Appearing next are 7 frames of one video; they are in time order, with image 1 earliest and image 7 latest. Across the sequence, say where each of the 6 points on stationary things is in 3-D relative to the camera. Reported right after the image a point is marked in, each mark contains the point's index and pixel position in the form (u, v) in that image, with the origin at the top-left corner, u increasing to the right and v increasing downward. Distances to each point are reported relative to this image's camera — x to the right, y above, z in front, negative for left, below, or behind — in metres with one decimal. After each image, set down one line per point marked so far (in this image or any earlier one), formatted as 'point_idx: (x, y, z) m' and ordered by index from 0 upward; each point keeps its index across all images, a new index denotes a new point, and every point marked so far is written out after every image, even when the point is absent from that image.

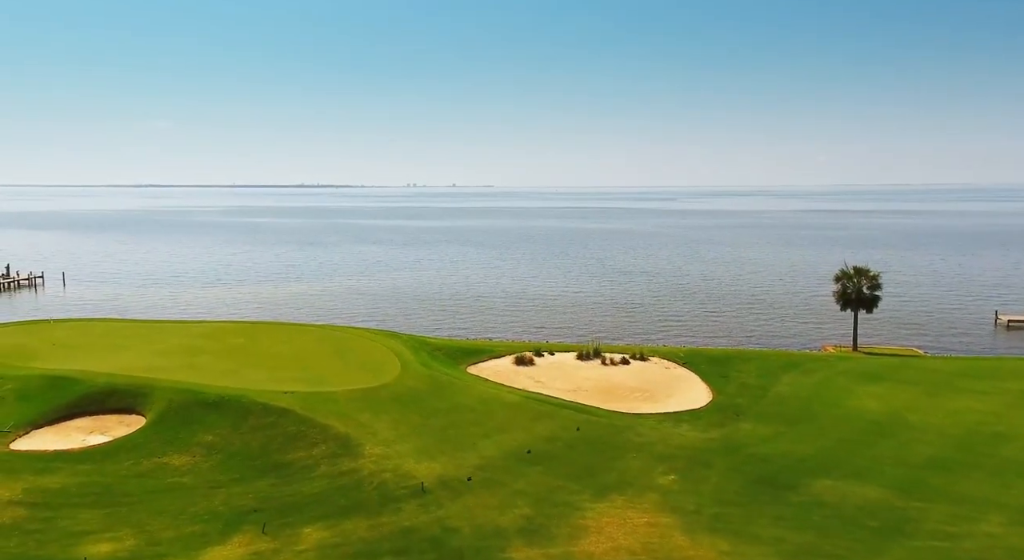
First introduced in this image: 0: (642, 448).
0: (+3.2, -4.1, +18.9) m
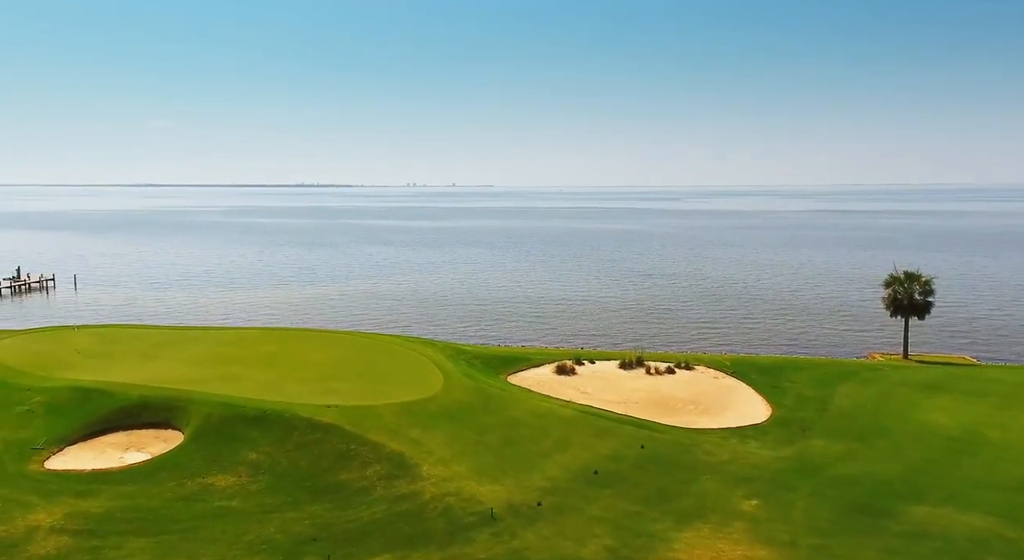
0: (+4.8, -4.4, +17.8) m
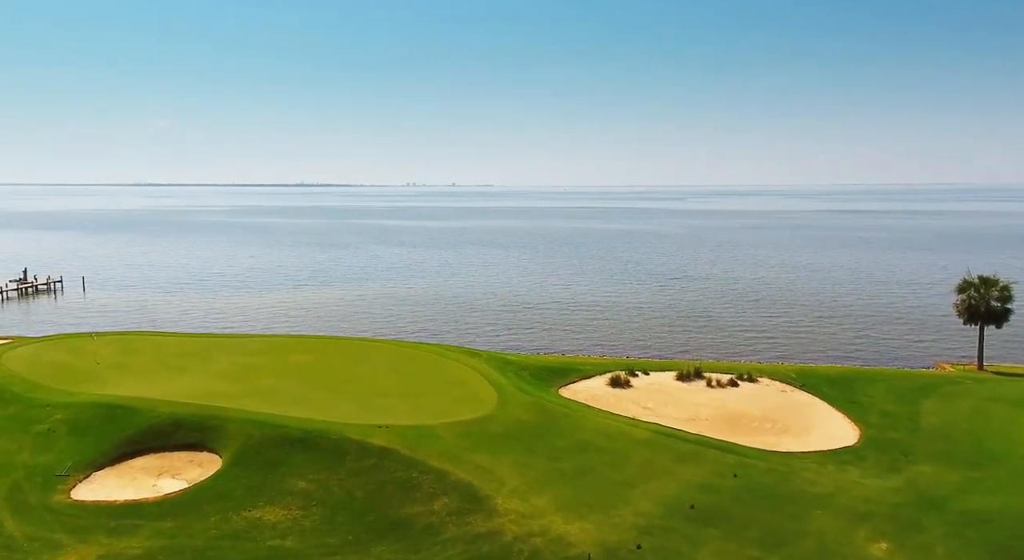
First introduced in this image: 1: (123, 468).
0: (+6.5, -4.6, +15.9) m
1: (-9.7, -4.7, +19.0) m
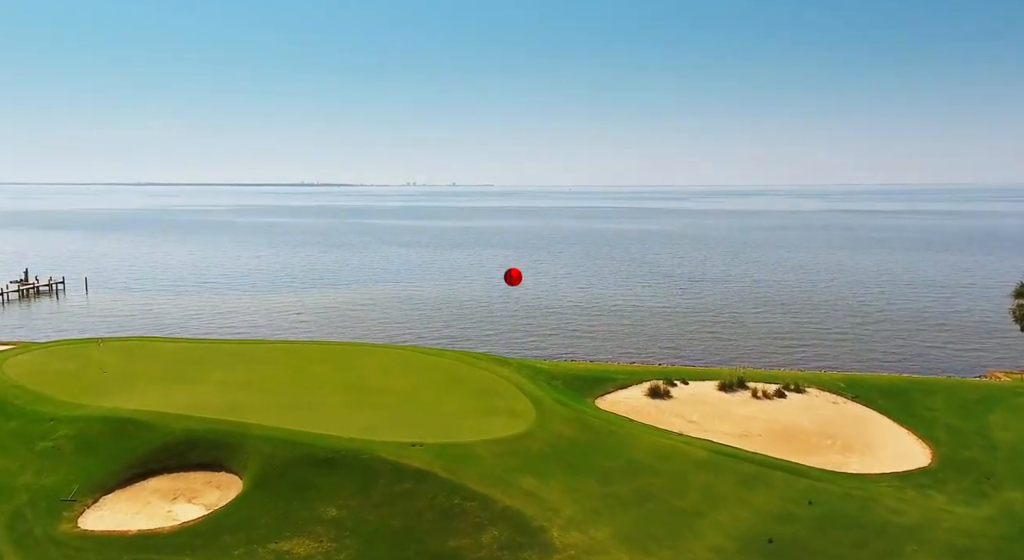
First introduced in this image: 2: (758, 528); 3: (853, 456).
0: (+7.6, -4.7, +14.4) m
1: (-8.7, -4.8, +17.5) m
2: (+4.7, -4.7, +14.3) m
3: (+8.5, -4.4, +19.0) m
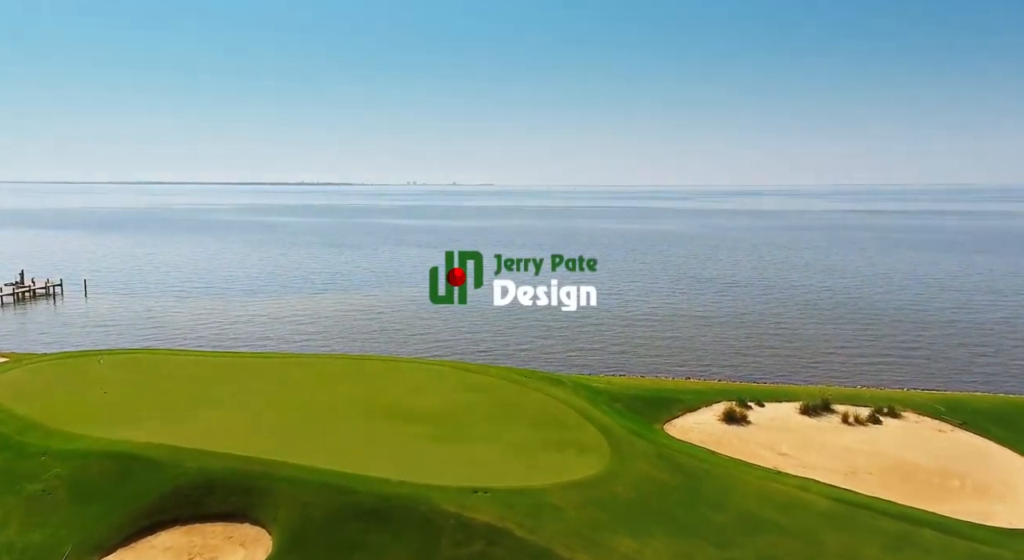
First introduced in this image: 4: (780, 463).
0: (+9.2, -5.0, +11.3) m
1: (-7.1, -5.1, +14.5) m
2: (+6.3, -5.0, +11.3) m
3: (+10.2, -4.7, +16.0) m
4: (+6.6, -4.5, +18.7) m
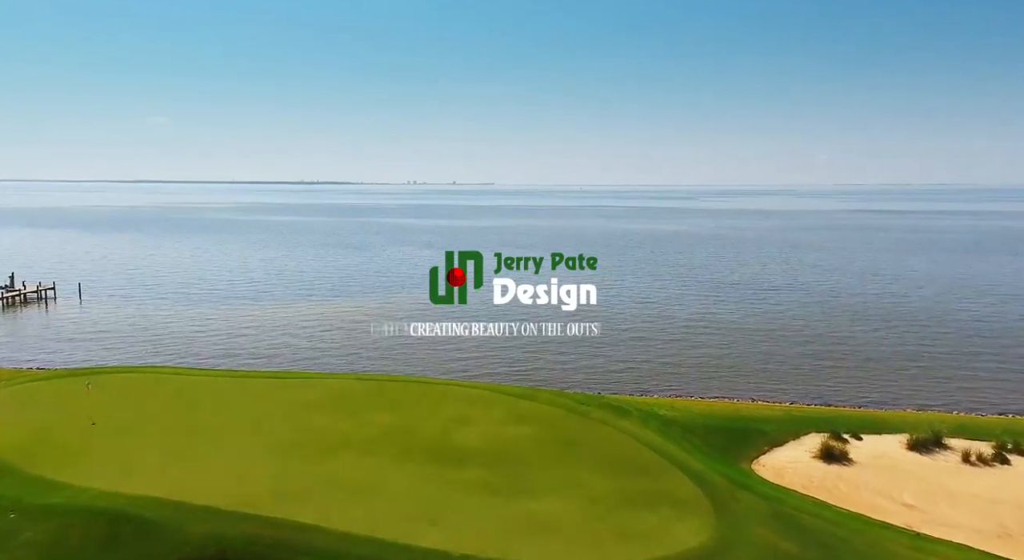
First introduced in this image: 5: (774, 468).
0: (+10.7, -5.4, +8.1) m
1: (-5.6, -5.4, +11.2) m
2: (+7.8, -5.3, +8.0) m
3: (+11.6, -5.0, +12.7) m
4: (+8.1, -4.9, +15.5) m
5: (+6.3, -4.5, +18.0) m
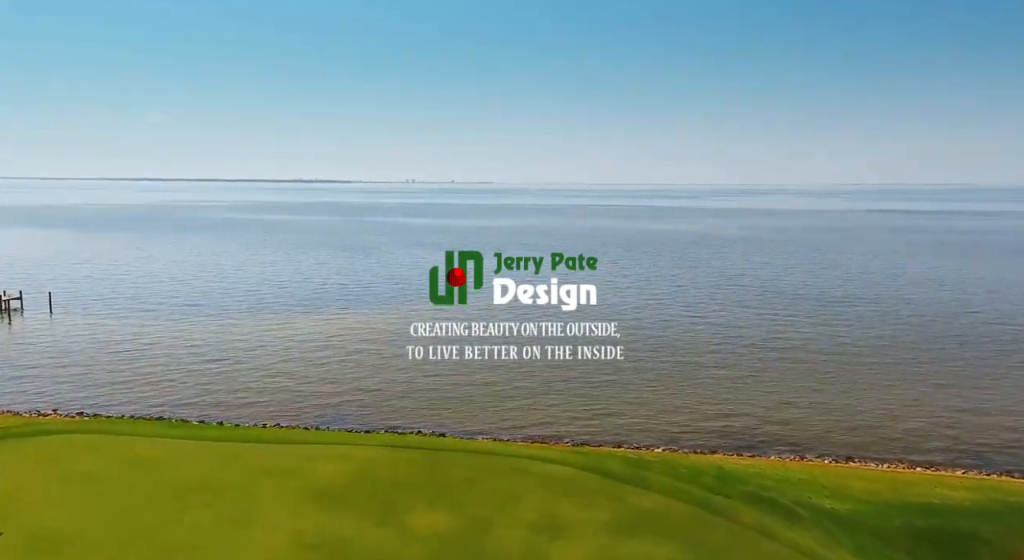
0: (+12.6, -6.0, +1.7) m
1: (-3.6, -6.1, +4.8) m
2: (+9.7, -6.0, +1.7) m
3: (+13.6, -5.7, +6.4) m
4: (+10.1, -5.5, +9.1) m
5: (+8.2, -5.2, +11.7) m
